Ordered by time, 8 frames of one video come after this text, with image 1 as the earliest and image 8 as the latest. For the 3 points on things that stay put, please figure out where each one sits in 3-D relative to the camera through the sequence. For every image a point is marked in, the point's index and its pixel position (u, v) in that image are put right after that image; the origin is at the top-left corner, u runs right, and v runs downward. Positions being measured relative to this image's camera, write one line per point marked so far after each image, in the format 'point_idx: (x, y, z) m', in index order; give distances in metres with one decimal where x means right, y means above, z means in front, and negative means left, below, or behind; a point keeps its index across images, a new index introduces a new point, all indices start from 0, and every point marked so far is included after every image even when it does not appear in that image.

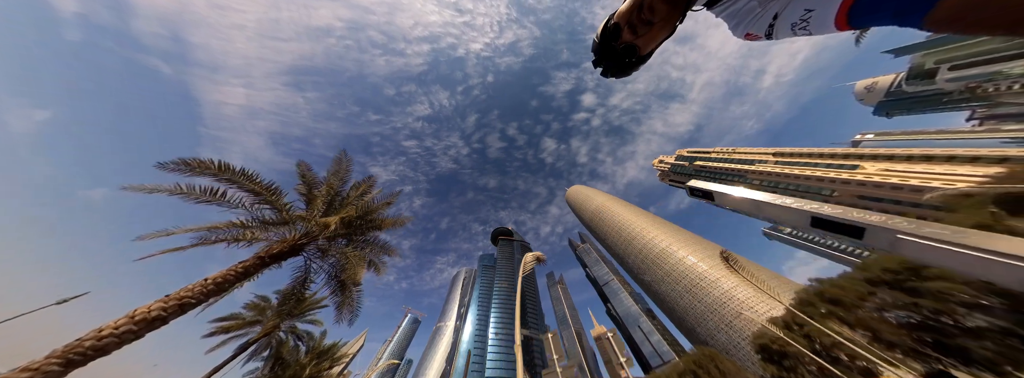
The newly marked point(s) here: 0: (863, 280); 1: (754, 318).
0: (+21.9, -5.6, +10.8) m
1: (+26.0, -13.8, +18.6) m
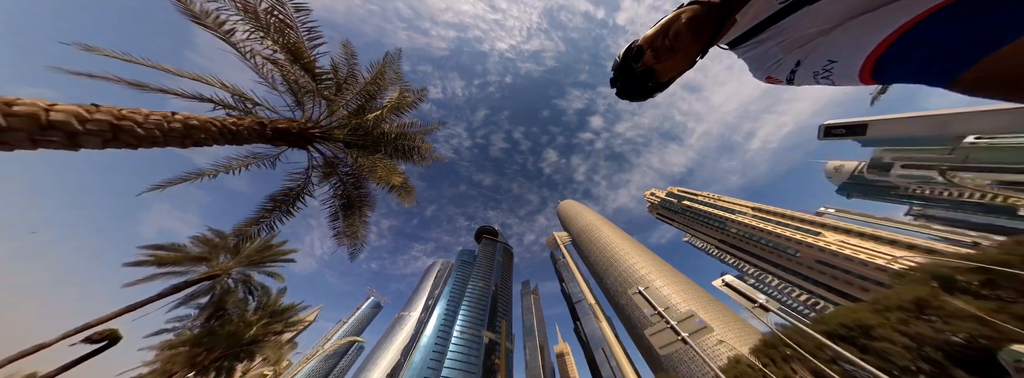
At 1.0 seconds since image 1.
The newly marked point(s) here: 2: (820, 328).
0: (+20.9, -9.7, +11.8) m
1: (+22.8, -18.7, +19.5) m
2: (+21.3, -9.6, +12.0) m
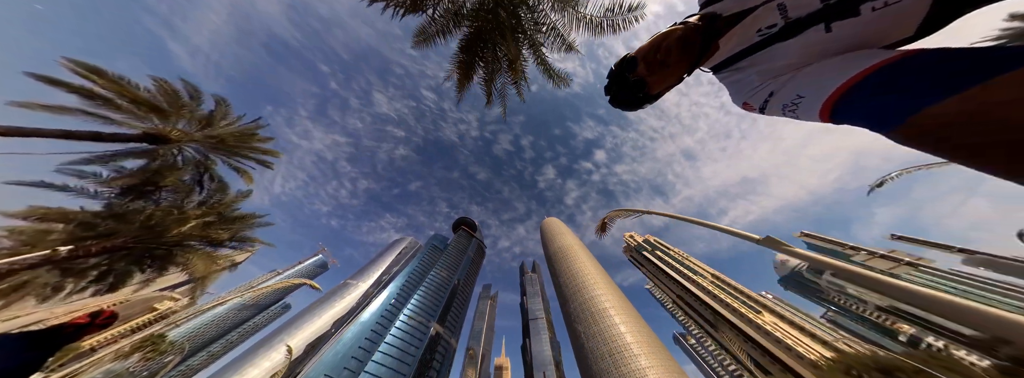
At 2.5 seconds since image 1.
0: (+17.9, -15.2, +12.8) m
1: (+16.1, -24.5, +20.1) m
2: (+18.2, -15.3, +13.0) m
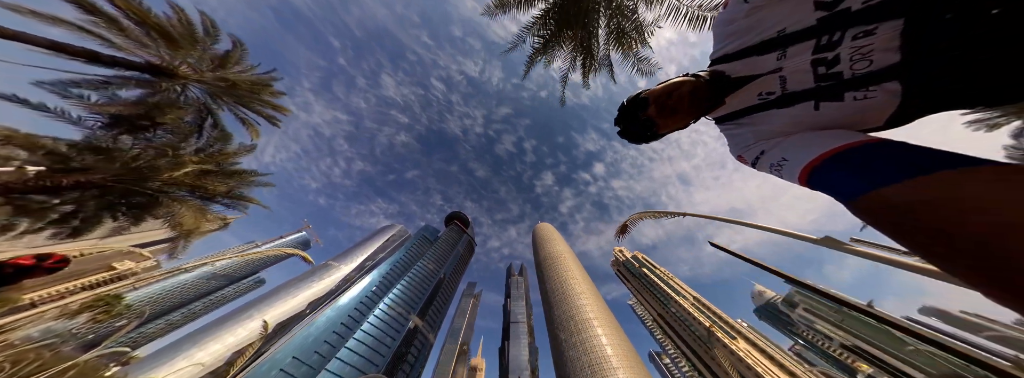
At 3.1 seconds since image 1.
0: (+16.2, -17.2, +13.0) m
1: (+13.0, -26.3, +20.1) m
2: (+16.5, -17.3, +13.3) m
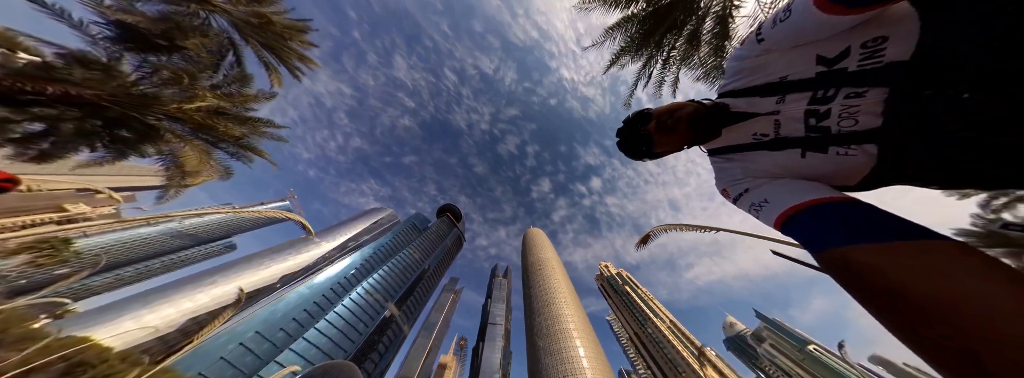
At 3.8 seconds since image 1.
0: (+13.9, -19.3, +13.2) m
1: (+9.2, -27.9, +20.0) m
2: (+14.2, -19.4, +13.5) m
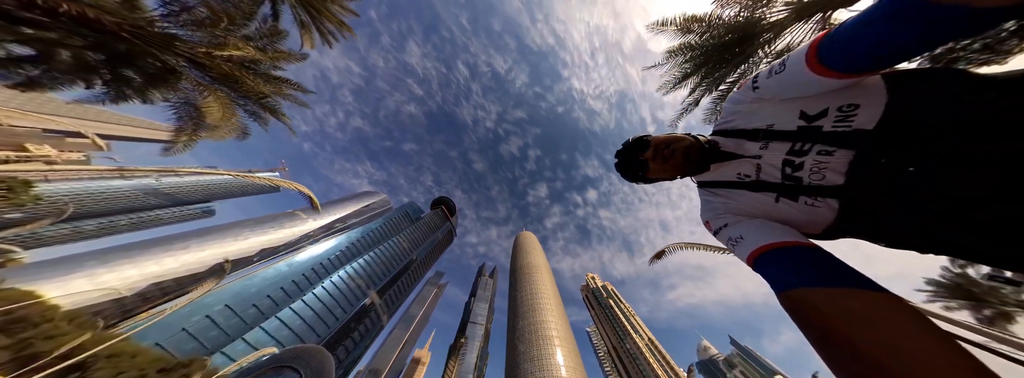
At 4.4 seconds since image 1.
0: (+11.8, -20.9, +13.3) m
1: (+5.7, -28.9, +19.9) m
2: (+12.0, -21.1, +13.6) m
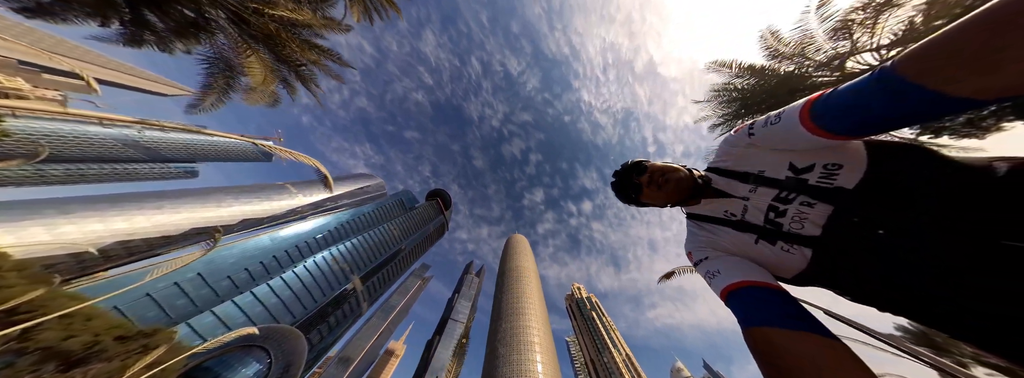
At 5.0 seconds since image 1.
0: (+9.4, -22.3, +13.4) m
1: (+2.2, -29.5, +19.7) m
2: (+9.6, -22.5, +13.6) m
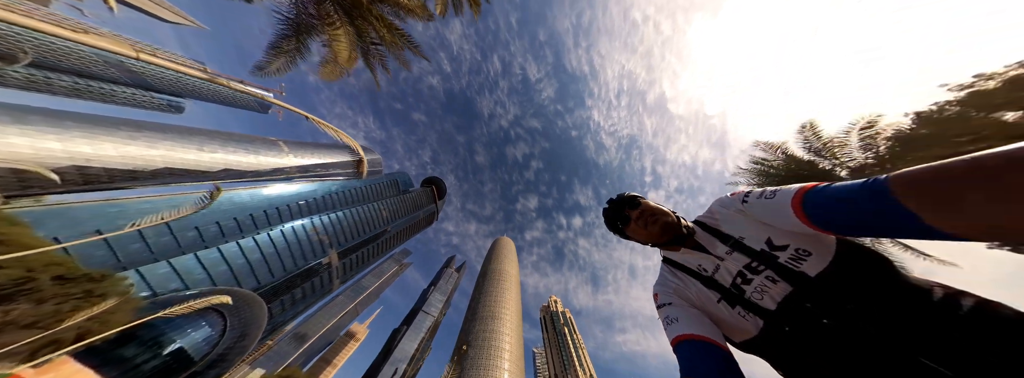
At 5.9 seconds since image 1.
0: (+5.5, -23.9, +13.3) m
1: (-3.2, -29.7, +19.1) m
2: (+5.7, -24.2, +13.5) m
